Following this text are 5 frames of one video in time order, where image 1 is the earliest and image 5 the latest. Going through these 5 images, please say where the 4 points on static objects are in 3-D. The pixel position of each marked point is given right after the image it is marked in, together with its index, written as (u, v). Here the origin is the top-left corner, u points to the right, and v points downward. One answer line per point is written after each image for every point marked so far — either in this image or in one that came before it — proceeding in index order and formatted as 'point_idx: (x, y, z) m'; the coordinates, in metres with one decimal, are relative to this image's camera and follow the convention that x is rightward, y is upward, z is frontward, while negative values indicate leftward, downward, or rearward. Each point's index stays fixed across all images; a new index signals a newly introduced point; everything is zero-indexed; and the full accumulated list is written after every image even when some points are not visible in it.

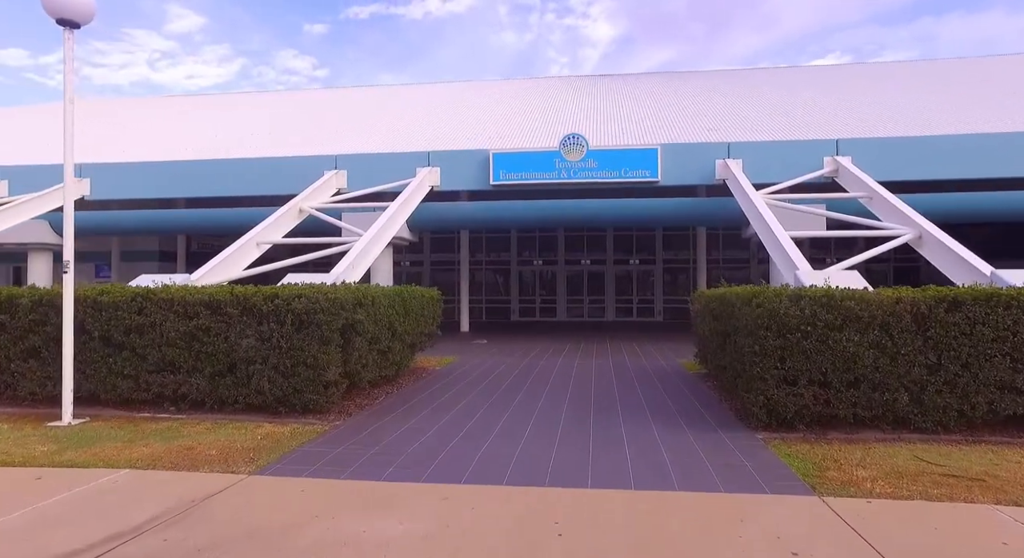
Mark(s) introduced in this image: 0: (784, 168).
0: (+6.9, +2.8, +15.9) m
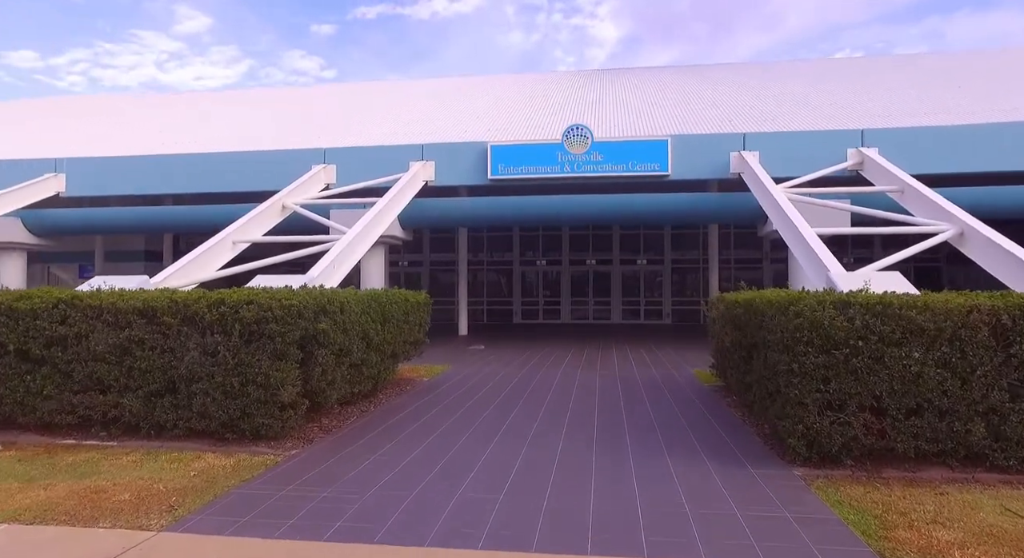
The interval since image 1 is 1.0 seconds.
0: (+6.9, +2.8, +14.8) m
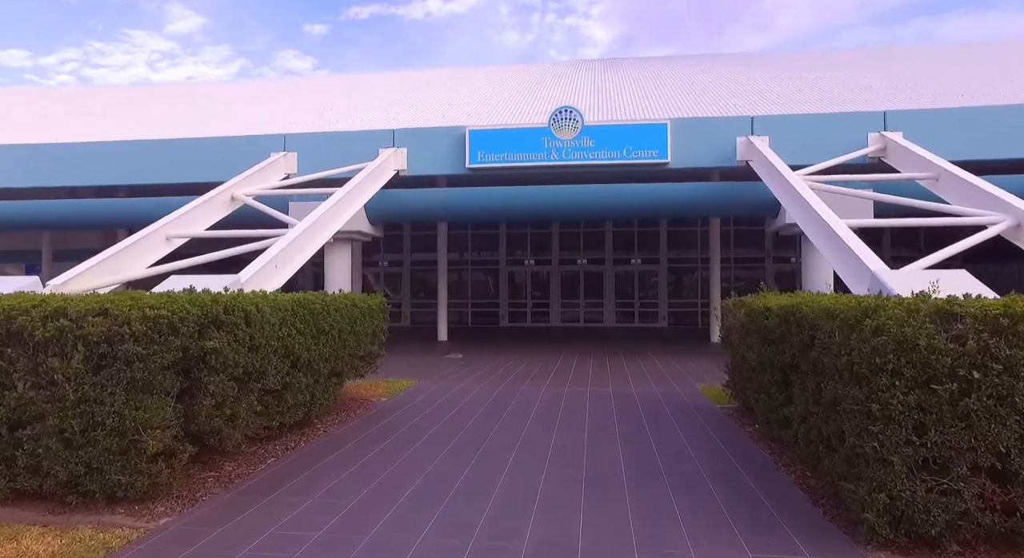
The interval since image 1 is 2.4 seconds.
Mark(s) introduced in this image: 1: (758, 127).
0: (+6.5, +2.8, +13.2) m
1: (+5.3, +3.3, +13.4) m
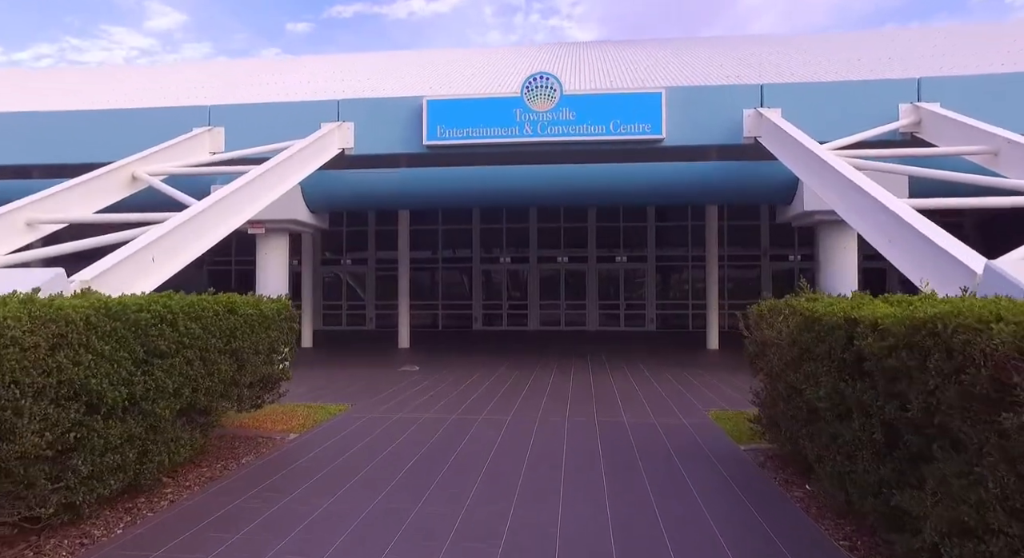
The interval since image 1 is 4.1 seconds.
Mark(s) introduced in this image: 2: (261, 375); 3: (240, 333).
0: (+5.9, +2.8, +11.2) m
1: (+4.7, +3.3, +11.4) m
2: (-2.3, -0.9, +5.8) m
3: (-2.3, -0.5, +5.4) m
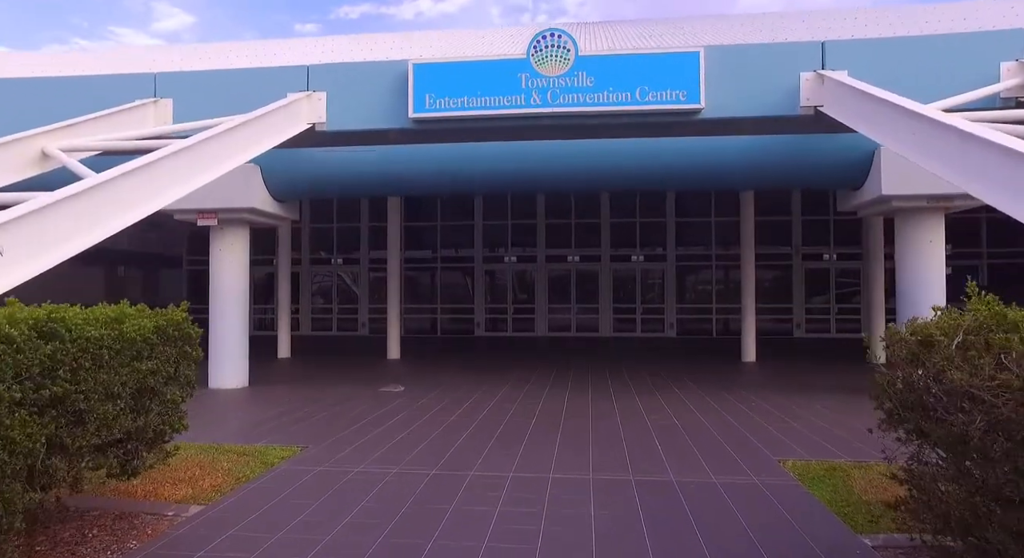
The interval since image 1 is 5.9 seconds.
0: (+5.9, +2.8, +9.1) m
1: (+4.7, +3.3, +9.3) m
2: (-2.3, -0.9, +3.8) m
3: (-2.3, -0.5, +3.3) m
